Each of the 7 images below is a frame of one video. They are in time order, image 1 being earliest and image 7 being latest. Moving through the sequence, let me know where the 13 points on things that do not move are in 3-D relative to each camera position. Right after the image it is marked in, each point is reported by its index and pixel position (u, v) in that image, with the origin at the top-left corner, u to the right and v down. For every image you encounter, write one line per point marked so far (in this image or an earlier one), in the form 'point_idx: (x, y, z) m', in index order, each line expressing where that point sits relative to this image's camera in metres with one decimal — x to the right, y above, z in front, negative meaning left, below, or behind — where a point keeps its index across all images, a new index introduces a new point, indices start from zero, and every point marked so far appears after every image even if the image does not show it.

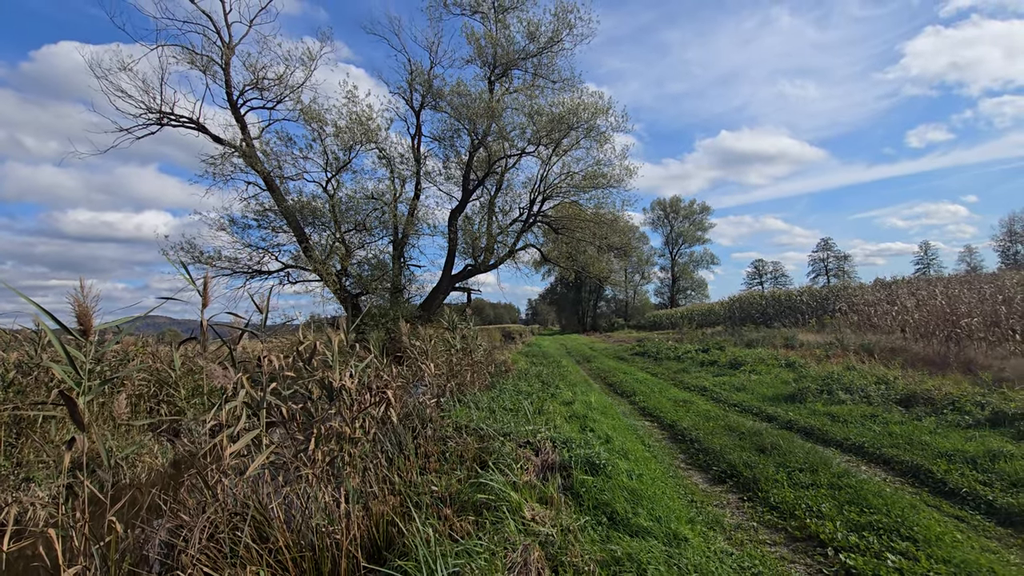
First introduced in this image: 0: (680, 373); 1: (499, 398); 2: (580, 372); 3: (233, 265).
0: (+4.7, -2.4, +14.4) m
1: (-0.2, -1.9, +8.6) m
2: (+2.3, -2.8, +17.2) m
3: (-8.9, +0.8, +16.4) m
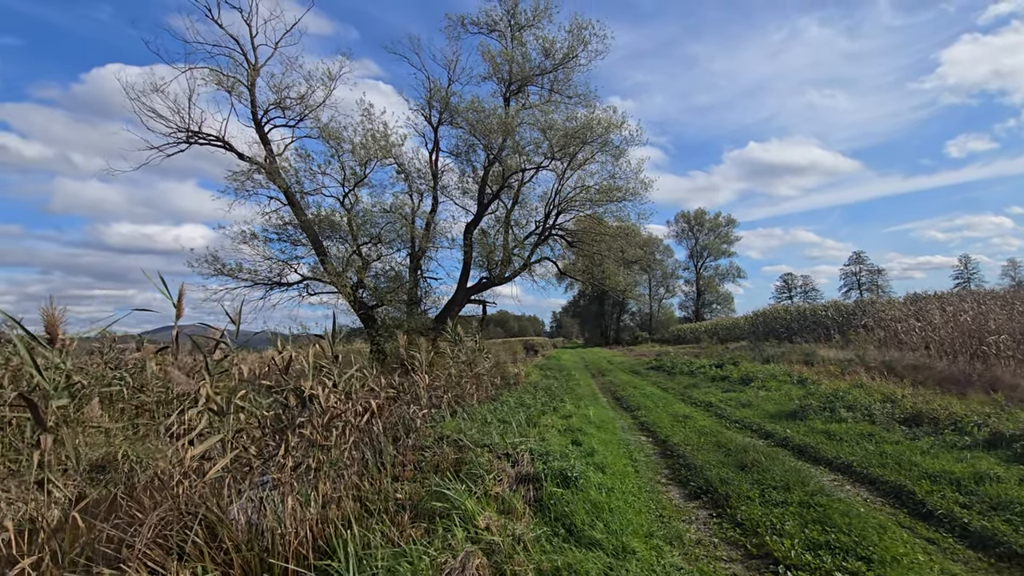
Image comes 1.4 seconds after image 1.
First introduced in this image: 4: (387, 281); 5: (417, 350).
0: (+4.9, -2.8, +14.3) m
1: (-0.3, -2.1, +8.7) m
2: (+2.6, -3.3, +17.1) m
3: (-8.5, +0.4, +16.9) m
4: (-4.8, +0.3, +19.7) m
5: (-1.9, -1.2, +10.4) m
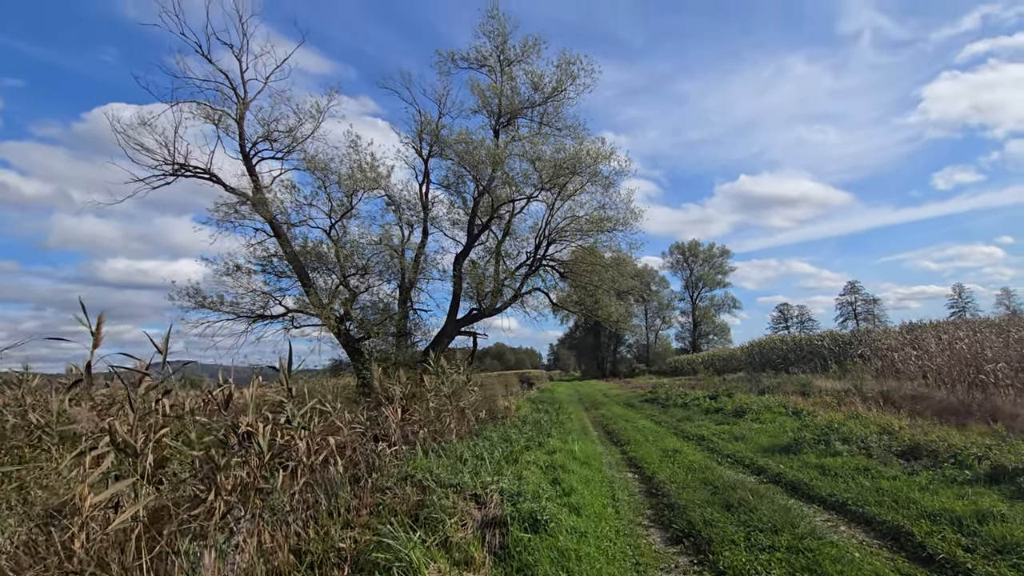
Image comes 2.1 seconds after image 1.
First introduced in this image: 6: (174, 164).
0: (+4.6, -3.6, +13.8) m
1: (-0.6, -2.6, +8.3) m
2: (+2.3, -4.2, +16.6) m
3: (-8.9, -0.7, +16.6) m
4: (-5.2, -0.9, +19.4) m
5: (-2.3, -1.8, +10.1) m
6: (-11.0, +4.1, +16.8) m
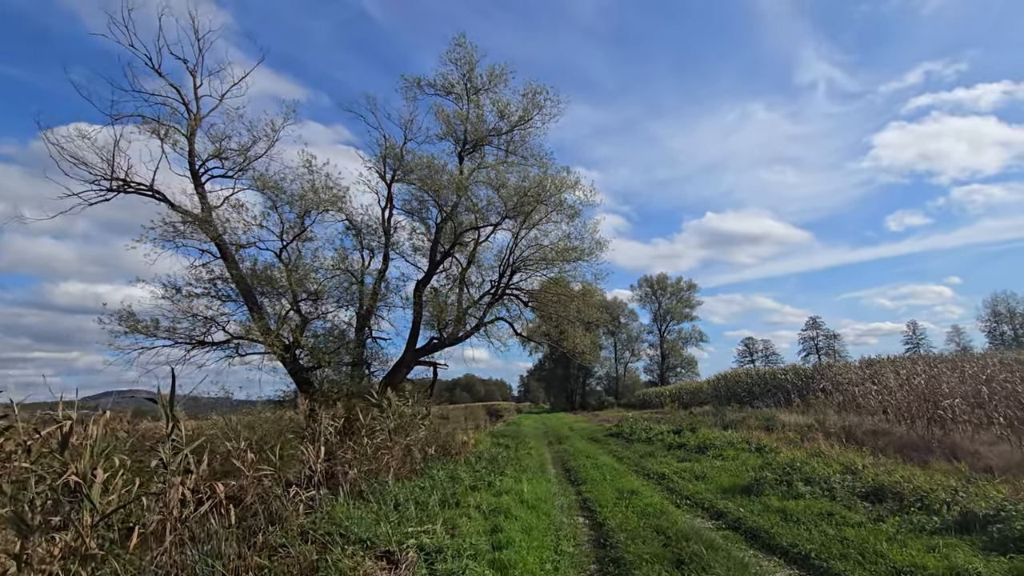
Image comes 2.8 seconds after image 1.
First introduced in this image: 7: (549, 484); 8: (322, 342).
0: (+3.4, -4.4, +13.3) m
1: (-1.5, -2.9, +7.5) m
2: (+0.9, -5.2, +15.9) m
3: (-10.2, -1.4, +15.5) m
4: (-6.6, -1.9, +18.4) m
5: (-3.2, -2.3, +9.2) m
6: (-12.3, +3.4, +15.9) m
7: (+0.7, -3.8, +9.9) m
8: (-6.8, -1.9, +18.3) m
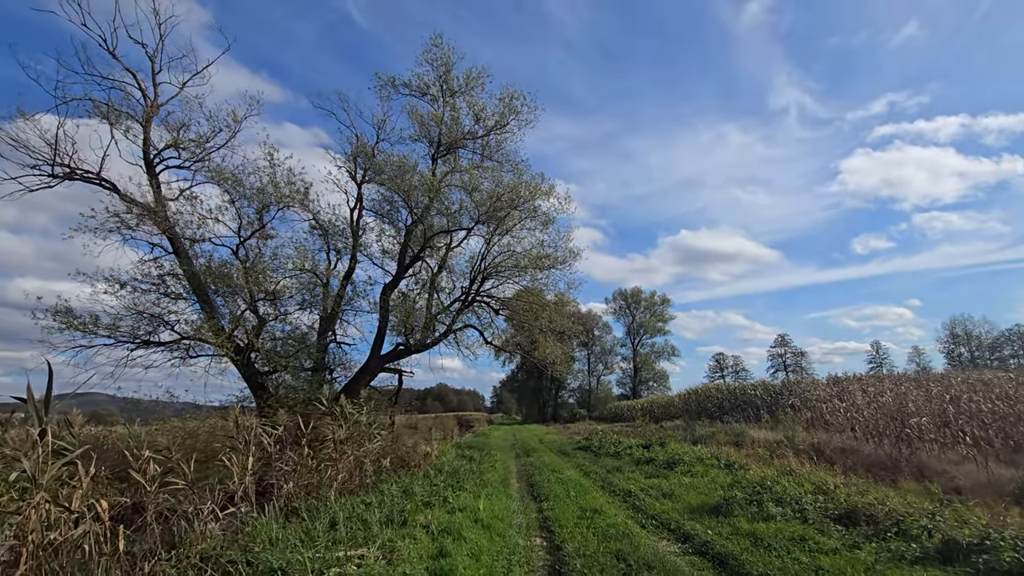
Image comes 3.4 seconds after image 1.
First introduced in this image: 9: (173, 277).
0: (+2.5, -4.6, +12.8) m
1: (-2.1, -2.9, +6.9) m
2: (-0.1, -5.4, +15.3) m
3: (-11.1, -1.2, +14.4) m
4: (-7.7, -1.9, +17.5) m
5: (-3.9, -2.2, +8.5) m
6: (-13.1, +3.6, +14.8) m
7: (-0.1, -3.8, +9.4) m
8: (-7.8, -2.0, +17.4) m
9: (-10.4, +0.3, +15.7) m
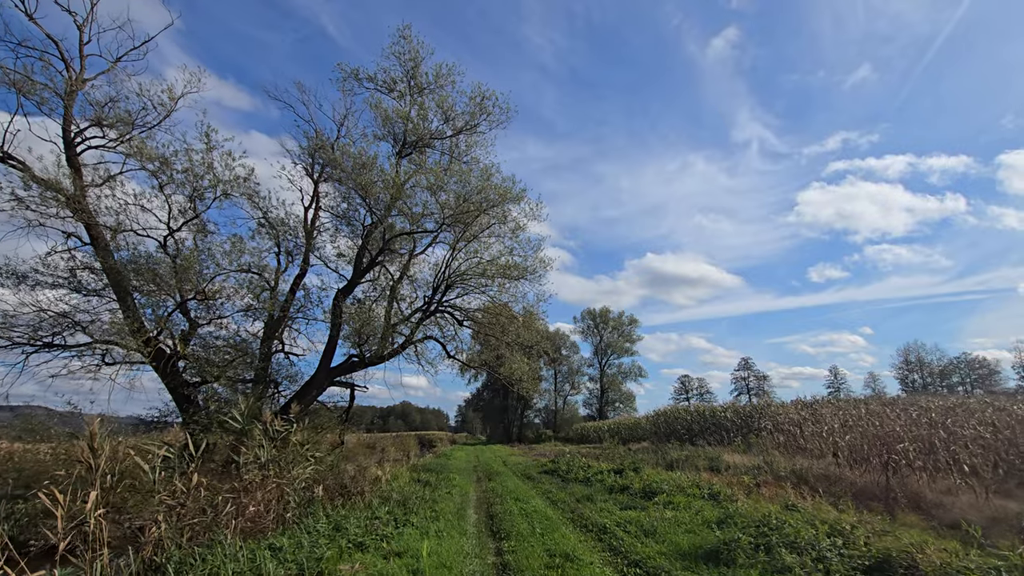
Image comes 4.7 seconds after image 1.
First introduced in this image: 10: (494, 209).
0: (+1.6, -4.7, +11.4) m
1: (-2.6, -2.7, +5.3) m
2: (-1.2, -5.5, +13.6) m
3: (-12.0, -1.1, +12.3) m
4: (-8.8, -1.9, +15.6) m
5: (-4.5, -2.0, +6.8) m
6: (-13.9, +3.8, +12.8) m
7: (-0.8, -3.8, +7.8) m
8: (-9.0, -2.0, +15.4) m
9: (-11.3, +0.4, +13.7) m
10: (-0.7, +3.0, +19.7) m
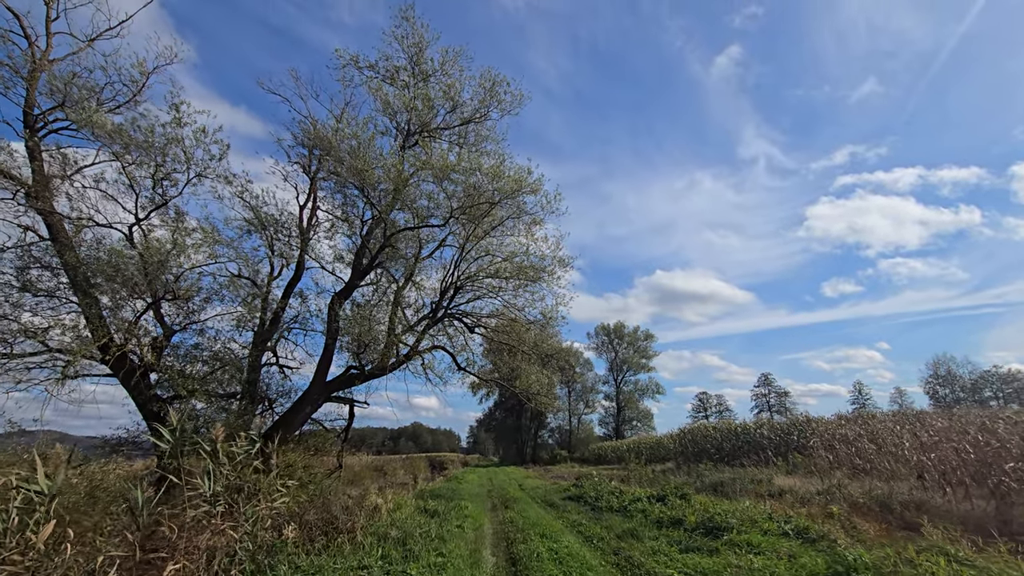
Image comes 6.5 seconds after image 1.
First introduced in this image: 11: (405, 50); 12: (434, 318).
0: (+2.0, -4.4, +9.1) m
1: (-2.3, -2.3, +3.2) m
2: (-0.7, -5.4, +11.4) m
3: (-11.6, -1.0, +10.4) m
4: (-8.3, -2.0, +13.6) m
5: (-4.1, -1.7, +4.8) m
6: (-13.5, +3.8, +11.1) m
7: (-0.4, -3.4, +5.6) m
8: (-8.4, -2.0, +13.4) m
9: (-10.9, +0.4, +11.9) m
10: (-0.1, +2.9, +17.8) m
11: (-4.0, +8.8, +19.1) m
12: (-2.8, -1.1, +18.8) m
